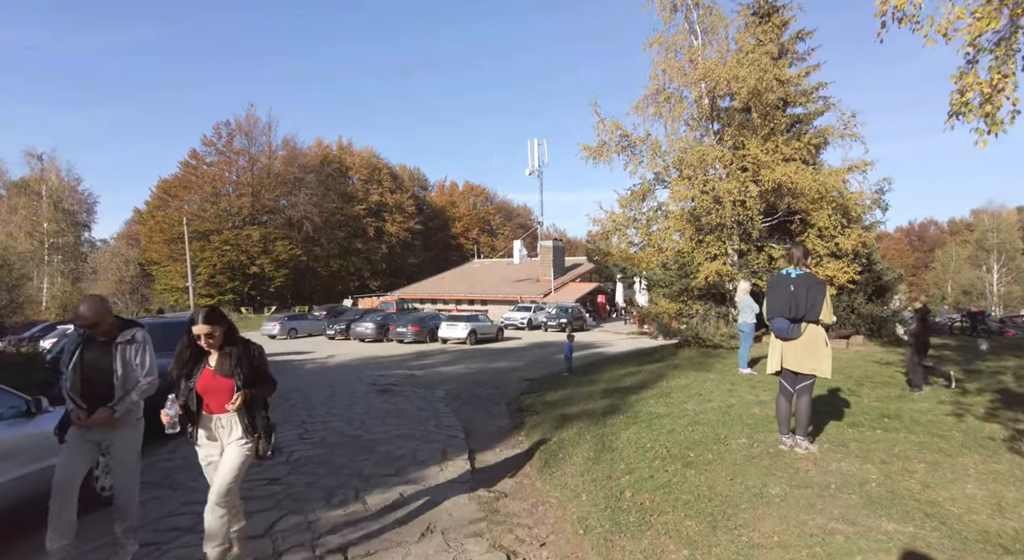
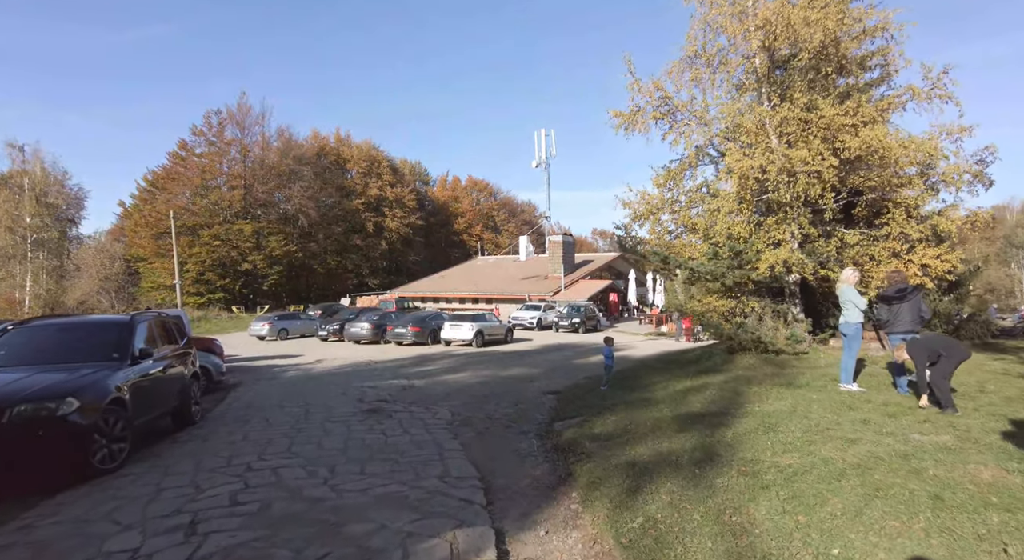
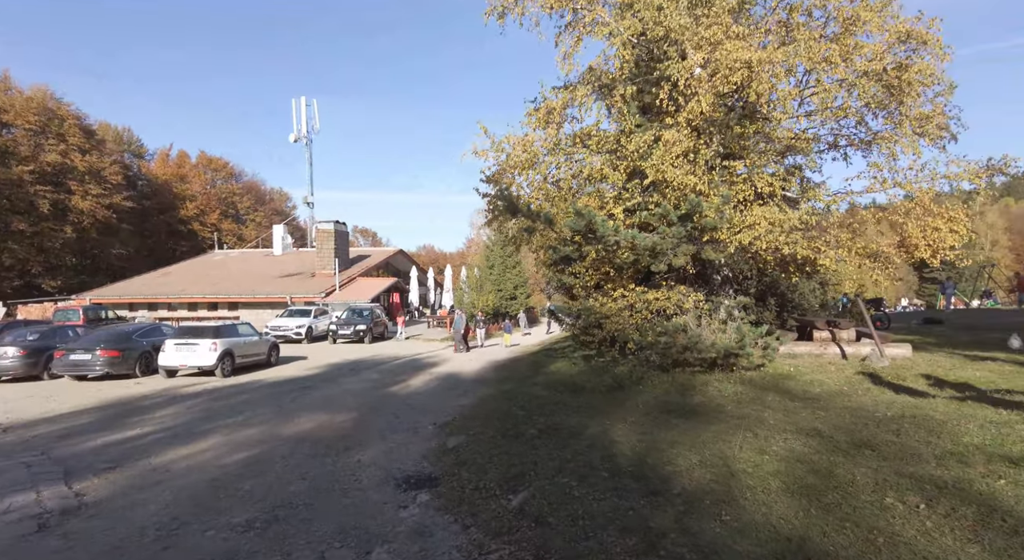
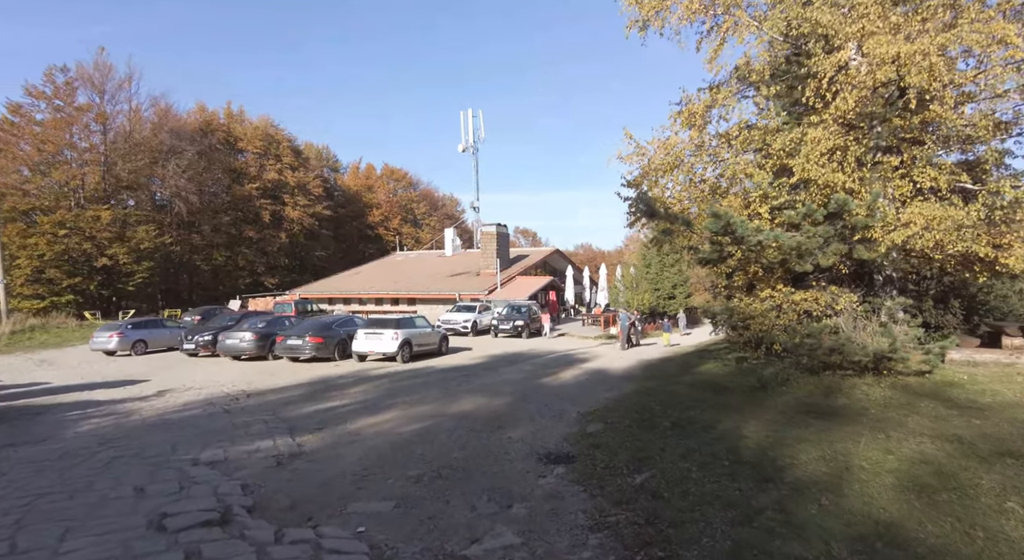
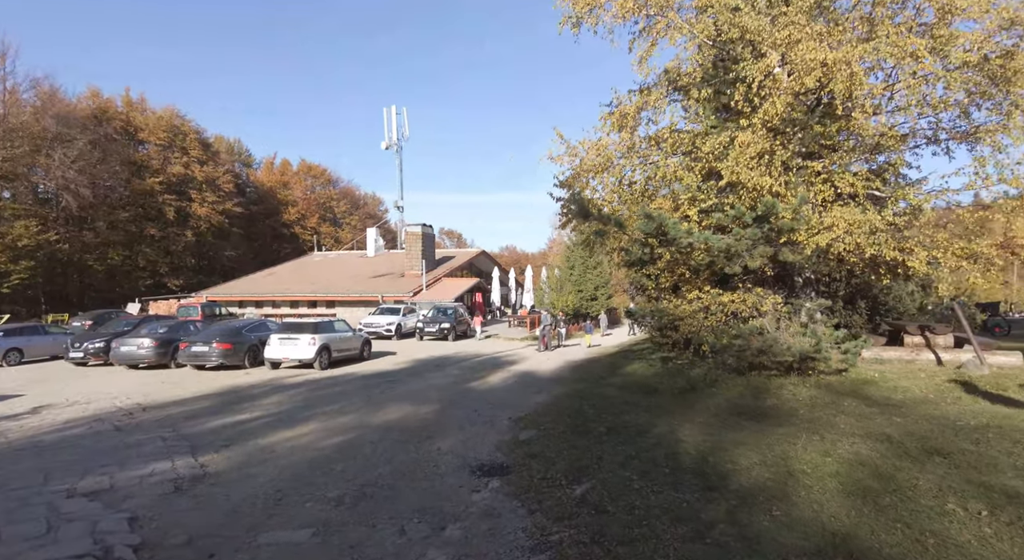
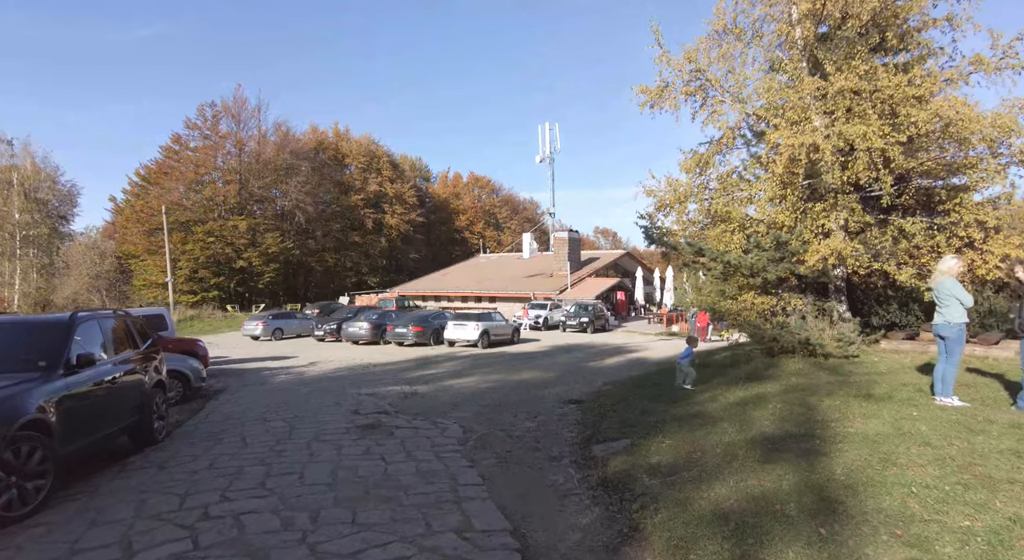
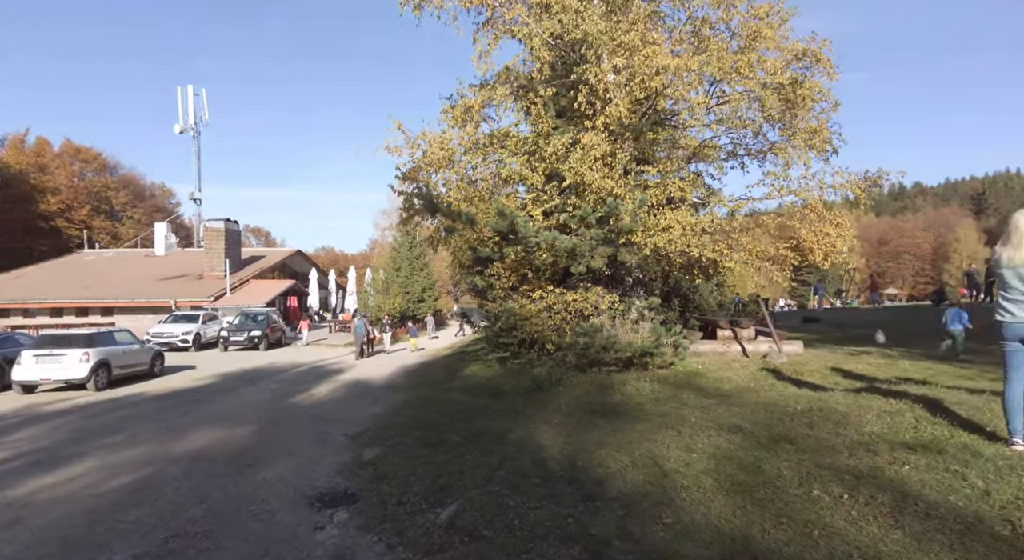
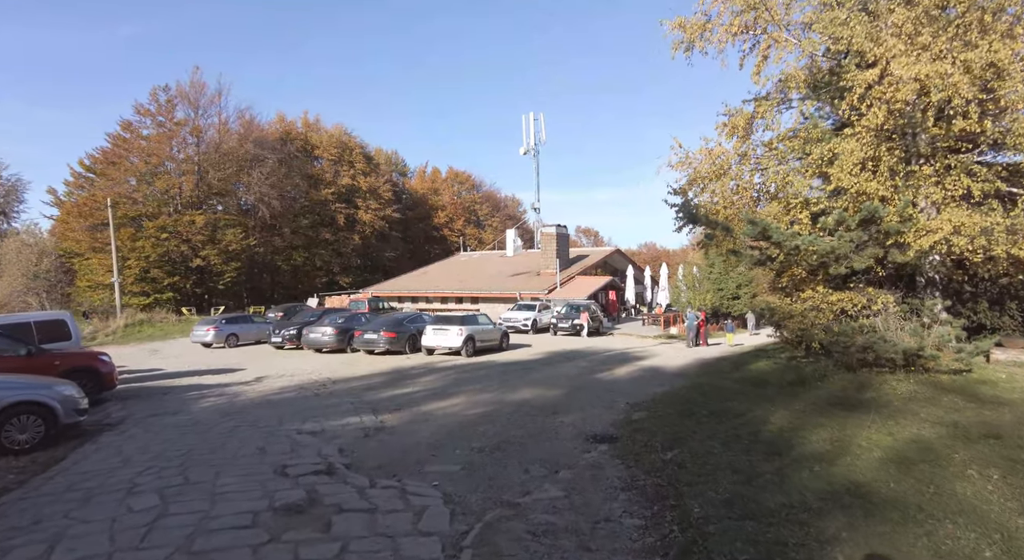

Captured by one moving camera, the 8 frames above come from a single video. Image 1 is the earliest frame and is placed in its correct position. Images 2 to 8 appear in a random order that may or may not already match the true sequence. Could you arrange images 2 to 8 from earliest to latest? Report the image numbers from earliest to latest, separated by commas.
2, 6, 8, 4, 5, 3, 7
